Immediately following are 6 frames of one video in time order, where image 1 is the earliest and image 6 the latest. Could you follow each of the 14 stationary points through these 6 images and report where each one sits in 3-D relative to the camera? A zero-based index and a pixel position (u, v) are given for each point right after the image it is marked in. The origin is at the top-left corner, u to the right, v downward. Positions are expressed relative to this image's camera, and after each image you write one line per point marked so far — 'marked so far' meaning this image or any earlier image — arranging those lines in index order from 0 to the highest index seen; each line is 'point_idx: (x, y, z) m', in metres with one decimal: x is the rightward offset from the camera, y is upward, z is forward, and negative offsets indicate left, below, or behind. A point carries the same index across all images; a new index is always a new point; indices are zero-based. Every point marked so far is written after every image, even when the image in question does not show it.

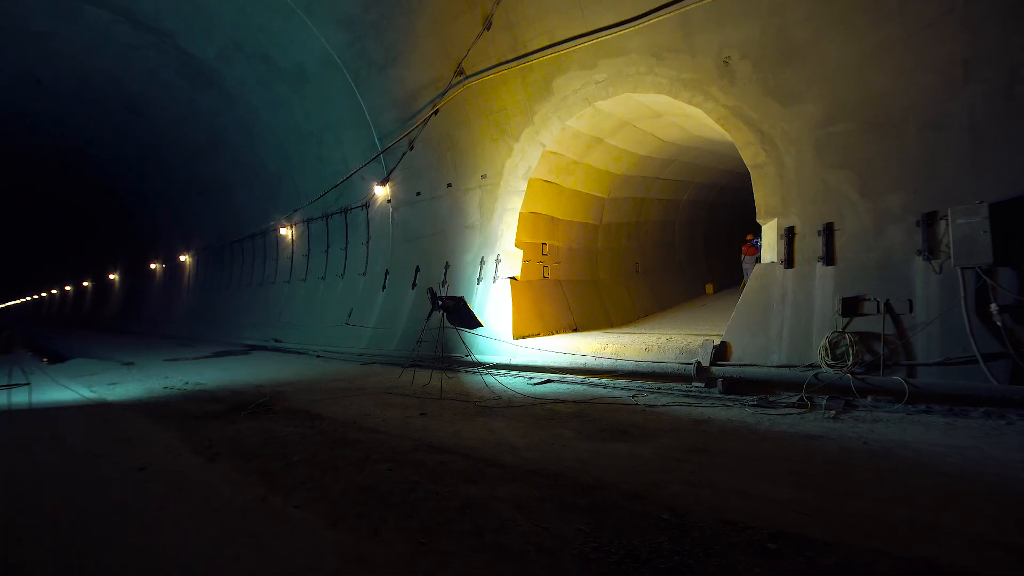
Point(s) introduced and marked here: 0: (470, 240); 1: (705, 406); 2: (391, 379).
0: (-0.8, +0.8, +9.2) m
1: (+1.8, -1.1, +4.8) m
2: (-1.7, -1.3, +7.1) m
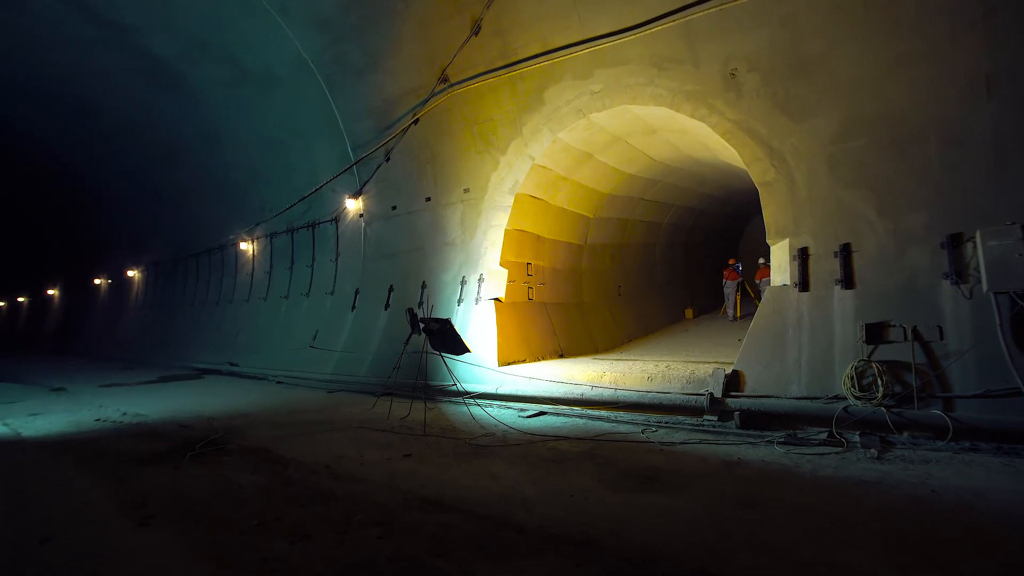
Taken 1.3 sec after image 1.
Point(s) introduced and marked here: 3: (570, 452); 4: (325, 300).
0: (-1.0, +0.5, +8.5) m
1: (+1.8, -1.3, +4.3) m
2: (-1.8, -1.5, +6.3) m
3: (+0.5, -1.3, +4.2) m
4: (-3.9, -0.2, +10.7) m
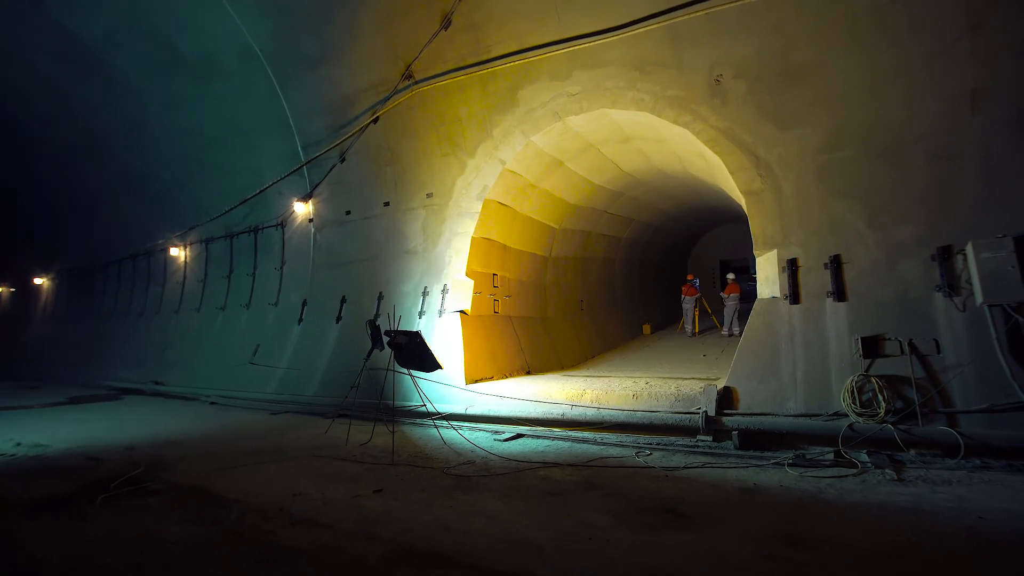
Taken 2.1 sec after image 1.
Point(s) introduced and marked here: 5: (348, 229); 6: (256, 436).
0: (-1.6, +0.3, +7.9) m
1: (+1.7, -1.4, +3.9) m
2: (-2.1, -1.6, +5.6) m
3: (+0.4, -1.4, +3.7) m
4: (-4.6, -0.4, +9.8) m
5: (-2.8, +1.0, +8.8) m
6: (-2.8, -1.6, +5.7) m
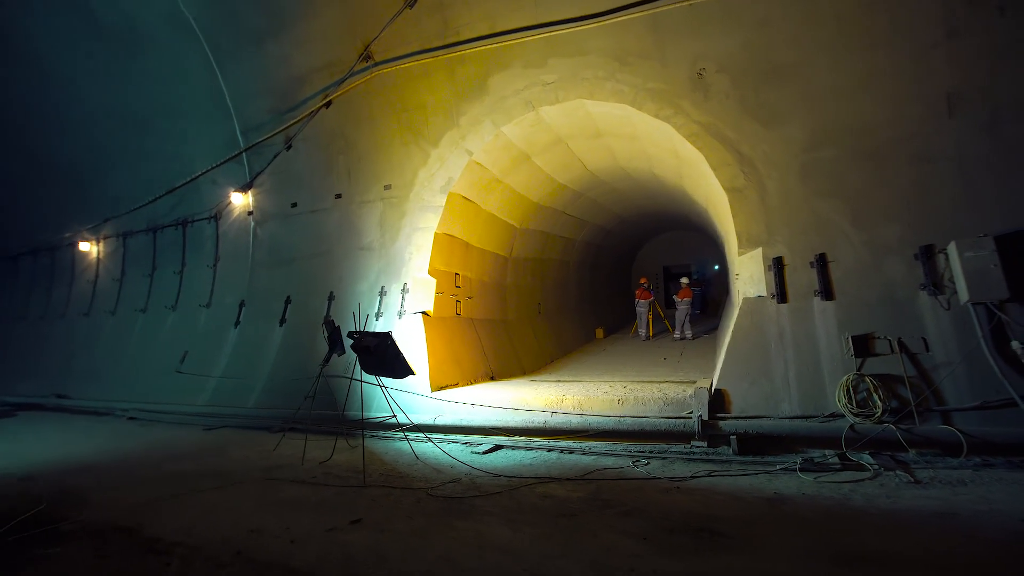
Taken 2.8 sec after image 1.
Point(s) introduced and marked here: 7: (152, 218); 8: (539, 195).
0: (-2.1, +0.3, +7.3) m
1: (+1.6, -1.3, +3.7) m
2: (-2.3, -1.6, +4.8) m
3: (+0.4, -1.3, +3.3) m
4: (-5.3, -0.4, +8.7) m
5: (-3.4, +1.0, +8.0) m
6: (-3.0, -1.6, +4.8) m
7: (-6.9, +1.3, +9.9) m
8: (+0.5, +1.6, +8.7) m
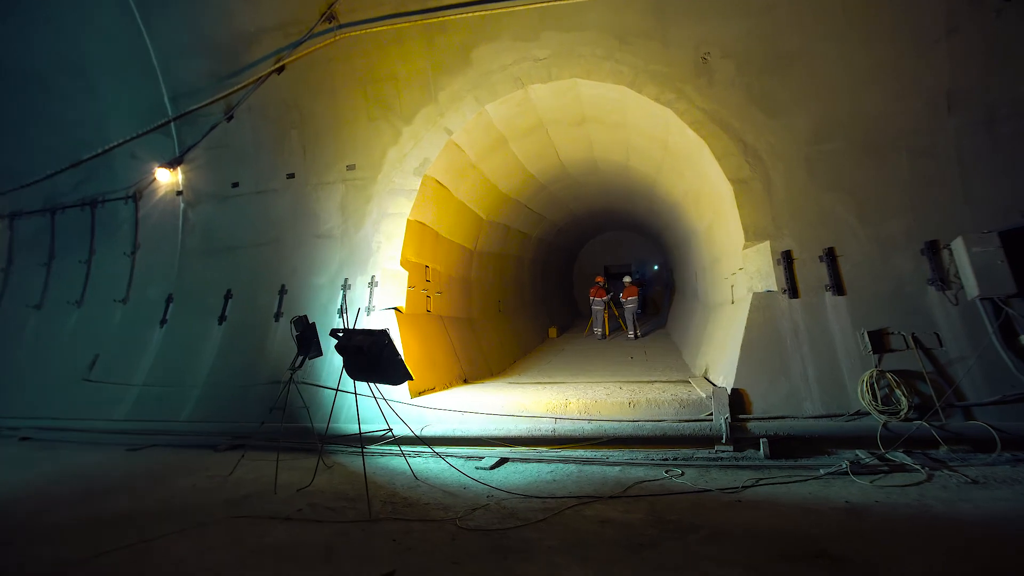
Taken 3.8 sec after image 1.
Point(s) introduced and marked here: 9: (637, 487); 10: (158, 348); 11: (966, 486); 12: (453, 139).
0: (-2.3, +0.4, +6.4) m
1: (+1.9, -1.3, +3.4) m
2: (-2.2, -1.5, +4.0) m
3: (+0.7, -1.3, +2.8) m
4: (-5.7, -0.3, +7.4) m
5: (-3.7, +1.1, +6.9) m
6: (-2.9, -1.5, +3.9) m
7: (-7.5, +1.5, +8.3) m
8: (0.0, +1.7, +8.2) m
9: (+0.8, -1.3, +3.5) m
10: (-4.6, -0.8, +6.8) m
11: (+2.8, -1.2, +3.2) m
12: (-0.7, +1.8, +6.1) m
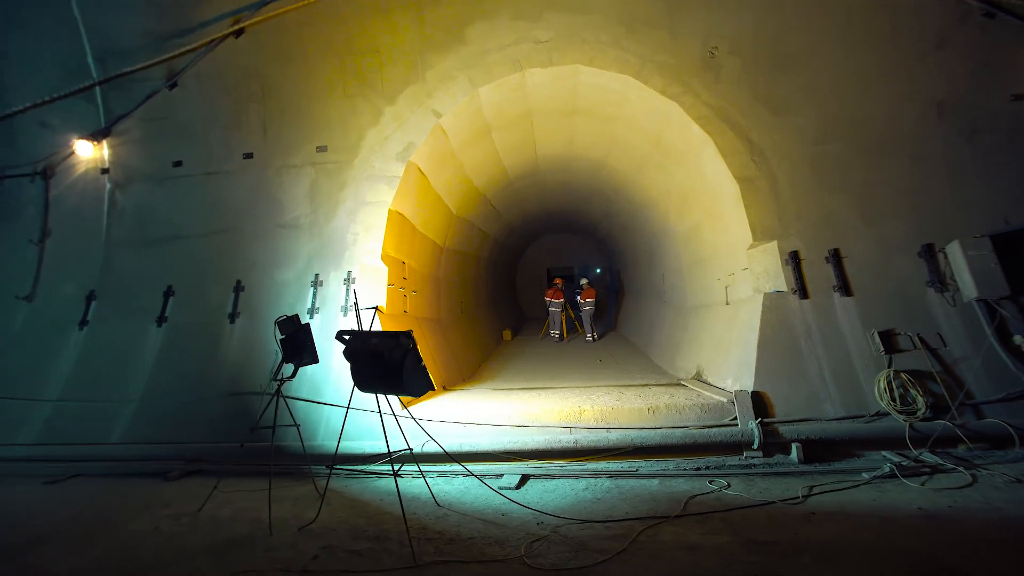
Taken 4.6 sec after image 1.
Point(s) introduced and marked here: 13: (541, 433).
0: (-2.4, +0.4, +5.6) m
1: (+2.1, -1.3, +3.2) m
2: (-2.0, -1.4, +3.2) m
3: (+1.0, -1.2, +2.5) m
4: (-6.0, -0.3, +6.1) m
5: (-3.9, +1.1, +5.9) m
6: (-2.7, -1.4, +3.0) m
7: (-7.8, +1.5, +6.8) m
8: (-0.4, +1.7, +7.8) m
9: (+1.1, -1.3, +3.2) m
10: (-4.8, -0.7, +5.6) m
11: (+3.1, -1.2, +3.2) m
12: (-0.7, +1.8, +5.6) m
13: (+0.2, -1.2, +4.3) m
